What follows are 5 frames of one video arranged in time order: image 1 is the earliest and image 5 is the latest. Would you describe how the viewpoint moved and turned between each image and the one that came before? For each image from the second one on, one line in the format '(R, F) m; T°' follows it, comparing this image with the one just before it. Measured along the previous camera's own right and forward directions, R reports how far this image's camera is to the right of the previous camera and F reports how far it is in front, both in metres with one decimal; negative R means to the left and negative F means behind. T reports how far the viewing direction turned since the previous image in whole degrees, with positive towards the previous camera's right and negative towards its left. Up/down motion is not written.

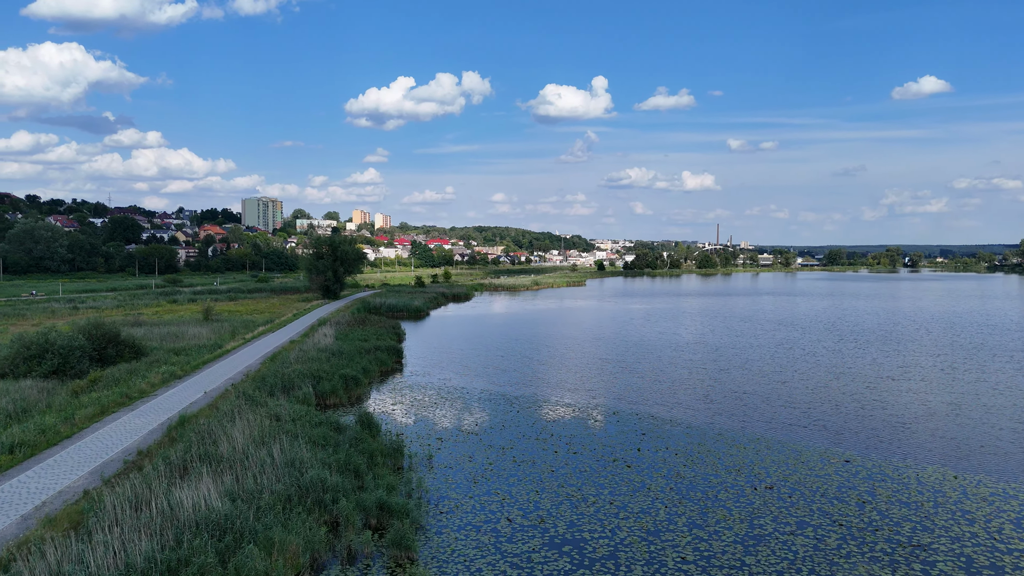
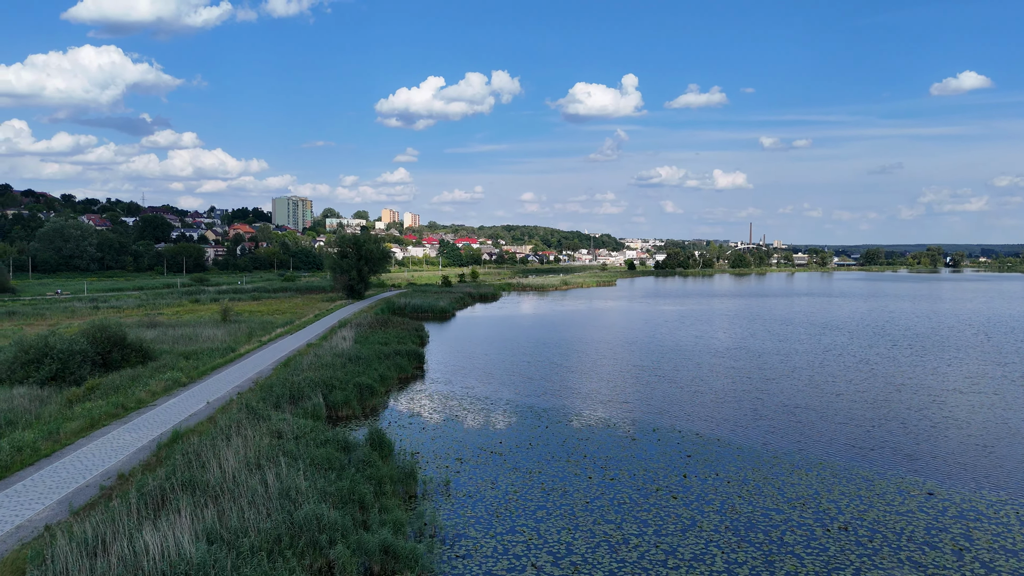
(0.0, +1.8) m; -3°
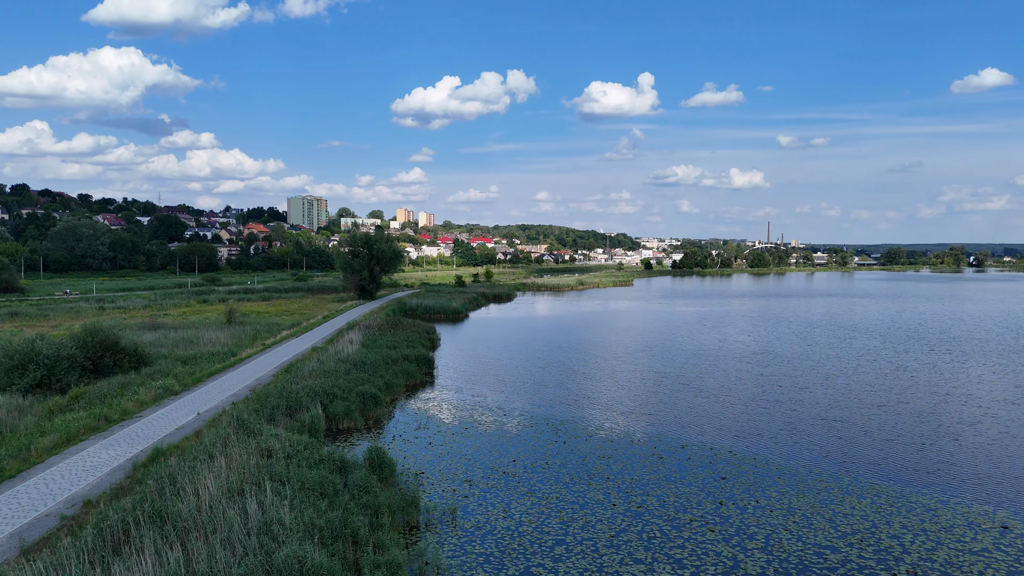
(0.0, +1.4) m; -1°
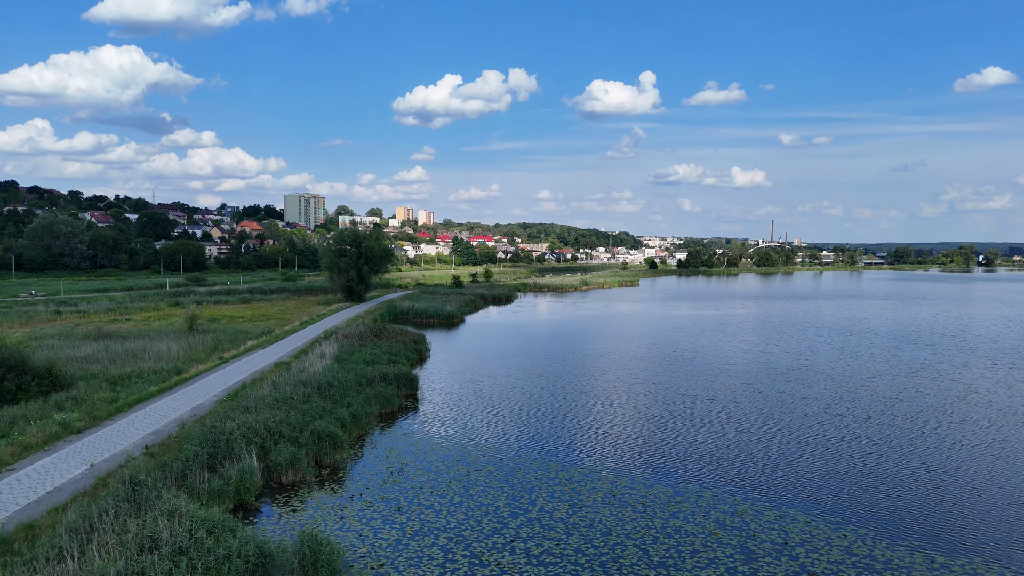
(+0.1, +3.9) m; 0°
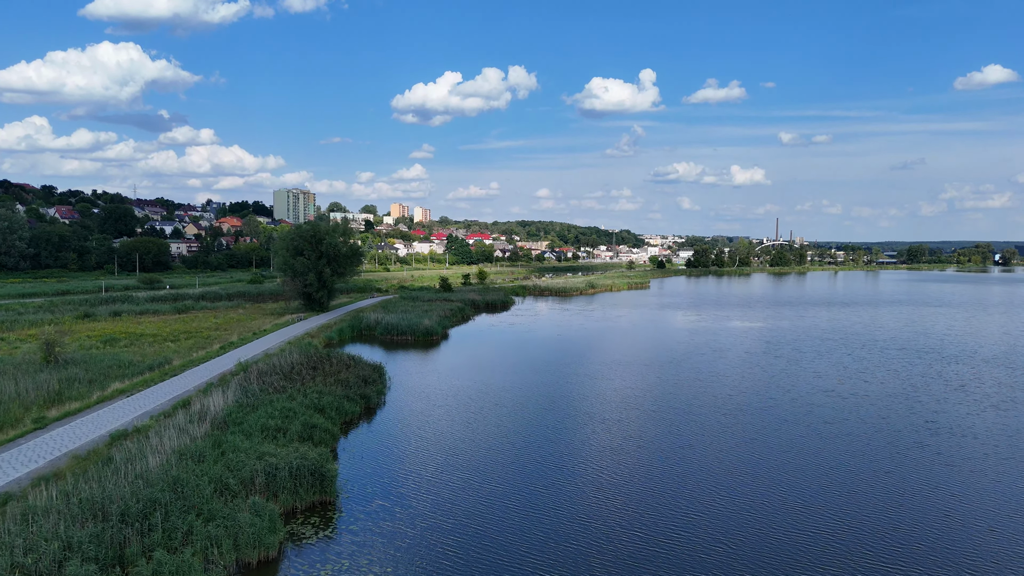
(+0.2, +8.4) m; 0°
